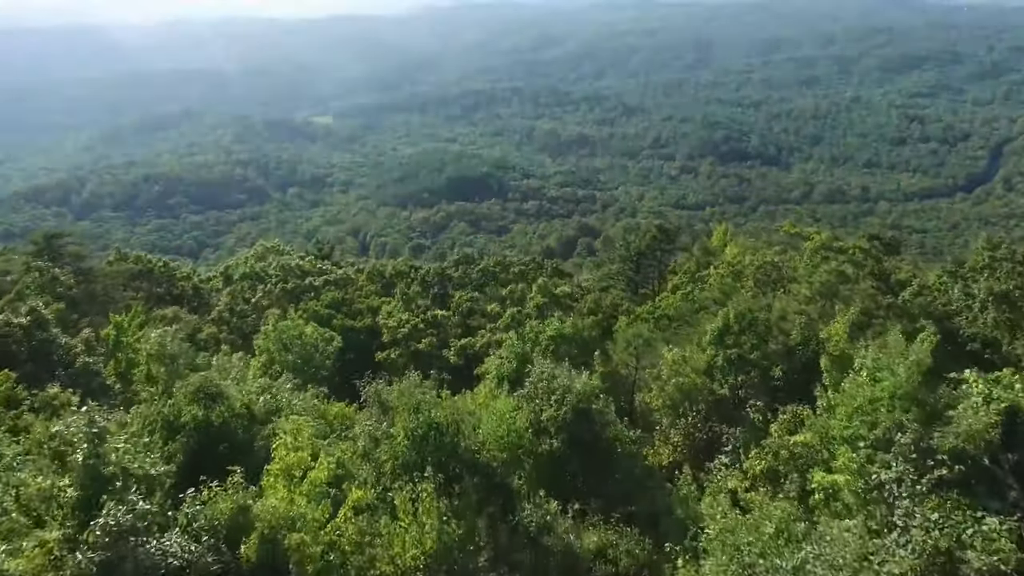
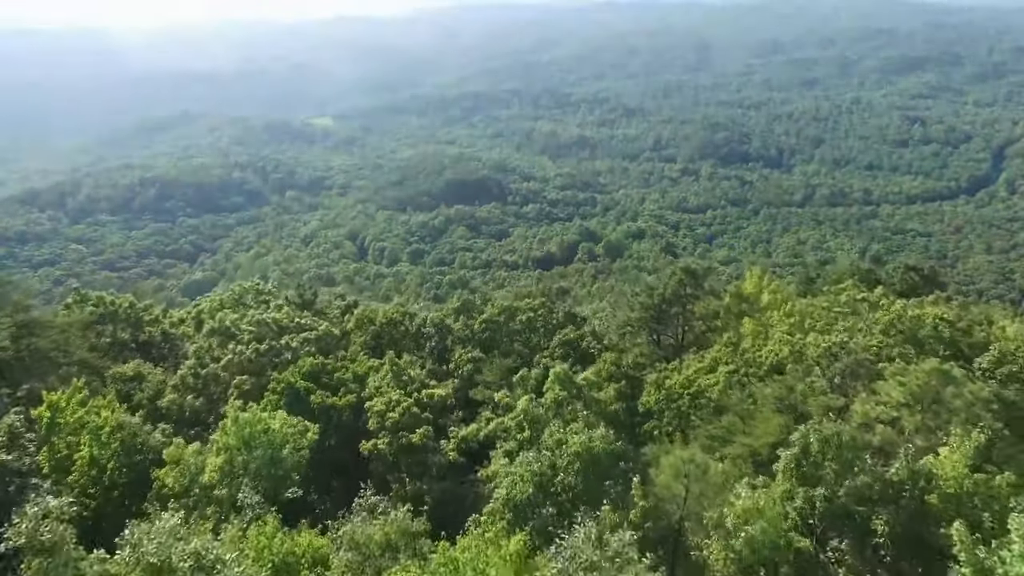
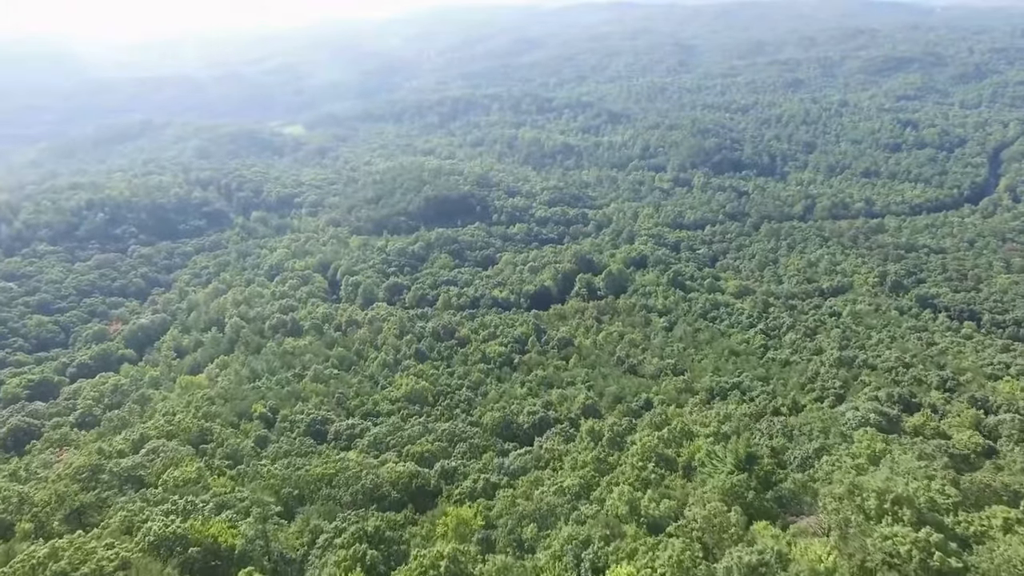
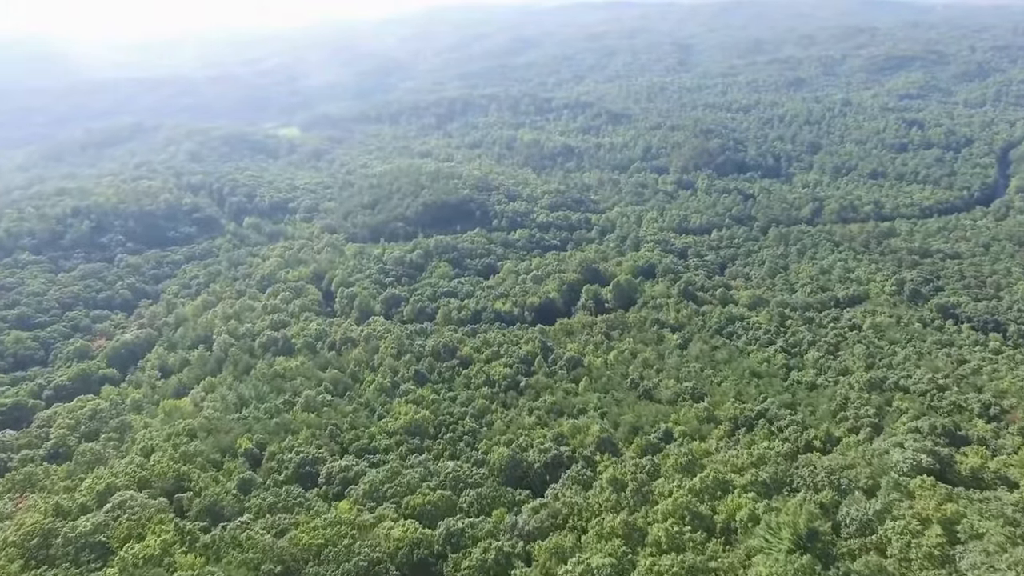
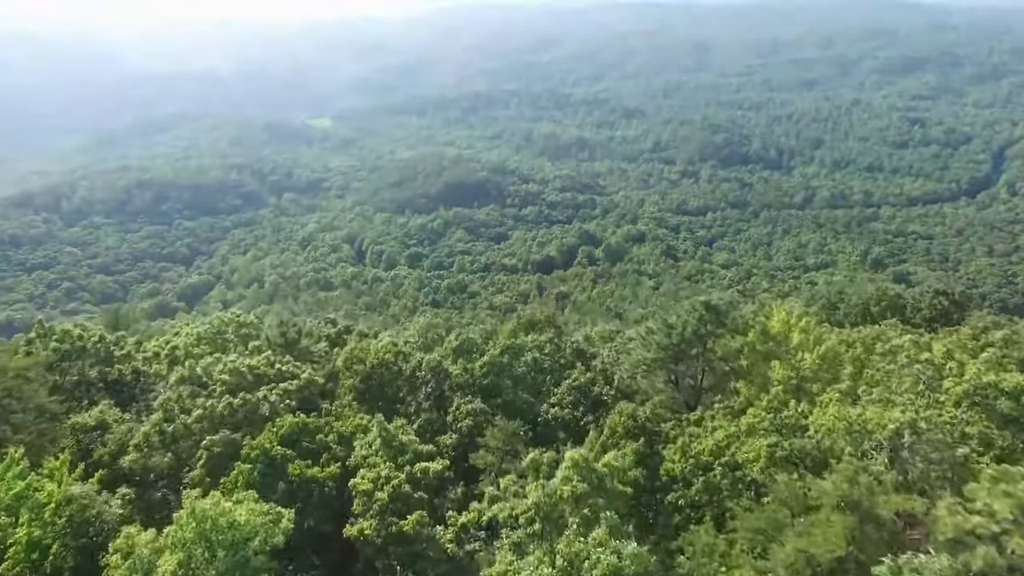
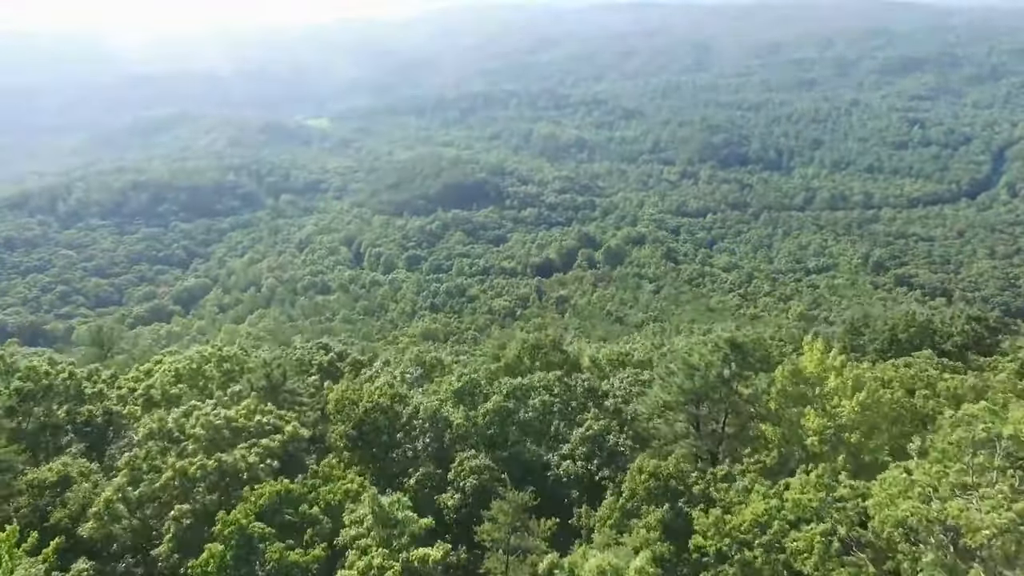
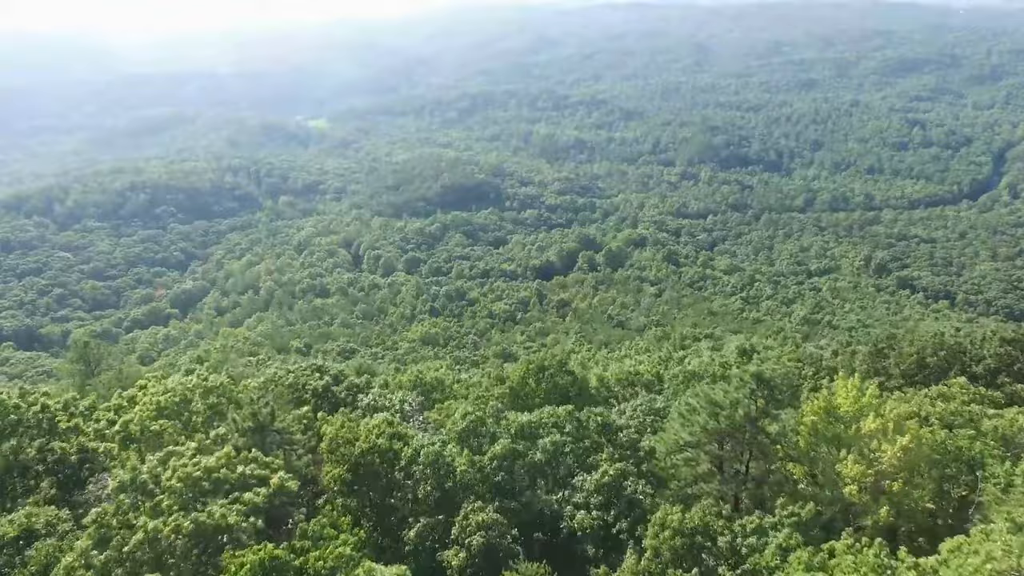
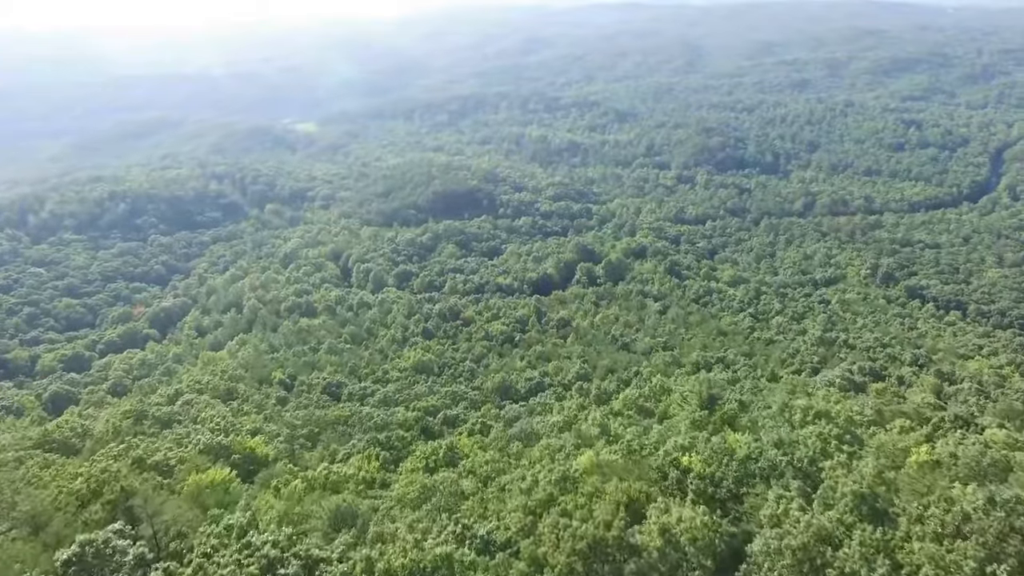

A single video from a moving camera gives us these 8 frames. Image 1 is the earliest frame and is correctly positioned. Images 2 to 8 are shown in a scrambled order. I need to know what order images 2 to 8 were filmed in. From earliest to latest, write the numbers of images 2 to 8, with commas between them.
2, 5, 6, 7, 8, 3, 4
